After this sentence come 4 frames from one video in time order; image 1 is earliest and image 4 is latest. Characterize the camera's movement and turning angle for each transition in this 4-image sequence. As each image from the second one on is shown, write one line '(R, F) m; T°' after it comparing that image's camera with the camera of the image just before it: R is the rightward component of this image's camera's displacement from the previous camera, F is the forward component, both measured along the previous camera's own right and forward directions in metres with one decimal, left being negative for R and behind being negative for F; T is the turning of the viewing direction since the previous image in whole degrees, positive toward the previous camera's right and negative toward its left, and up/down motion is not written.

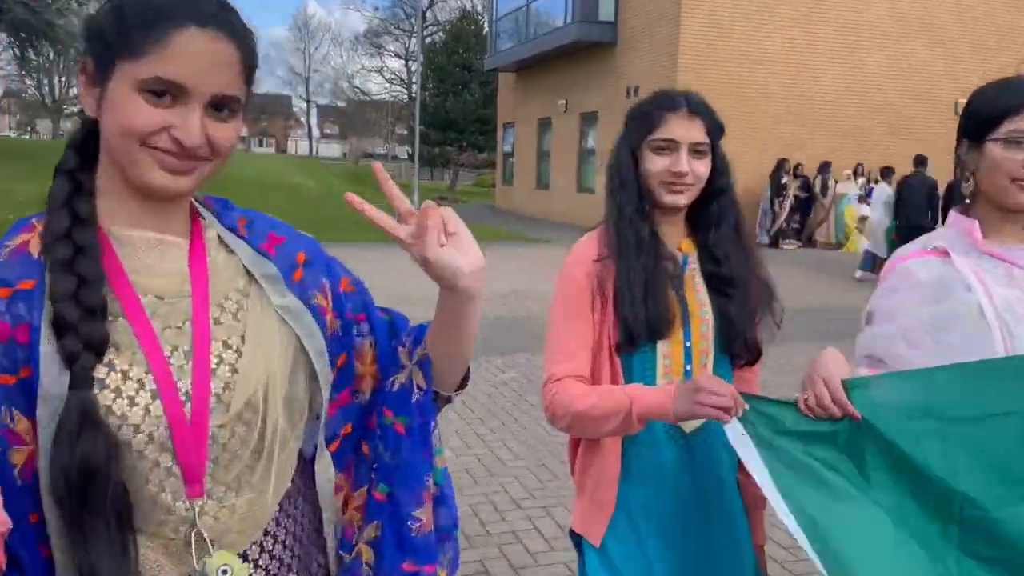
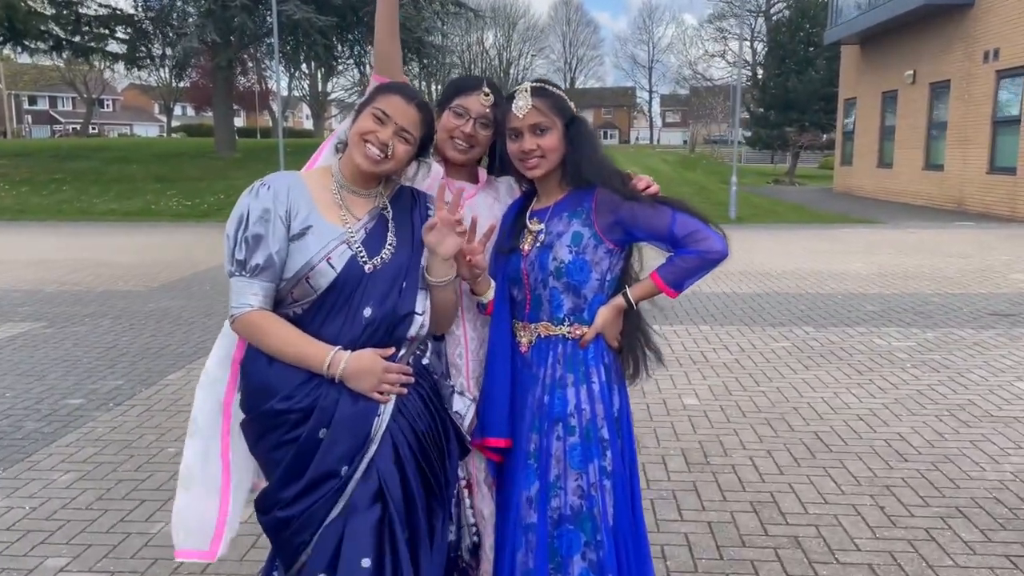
(+0.4, -1.1) m; -6°
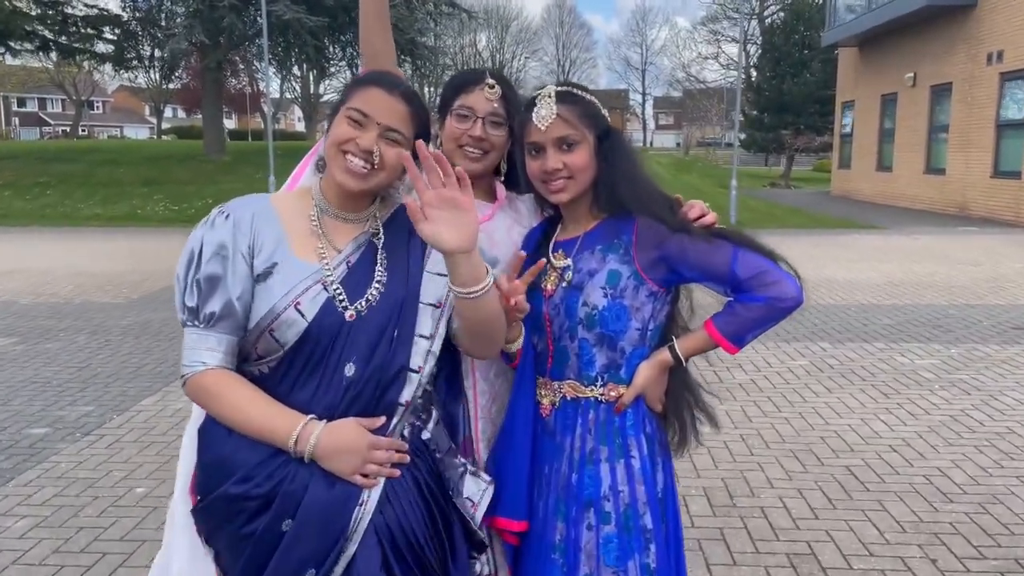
(-0.1, +0.4) m; +1°
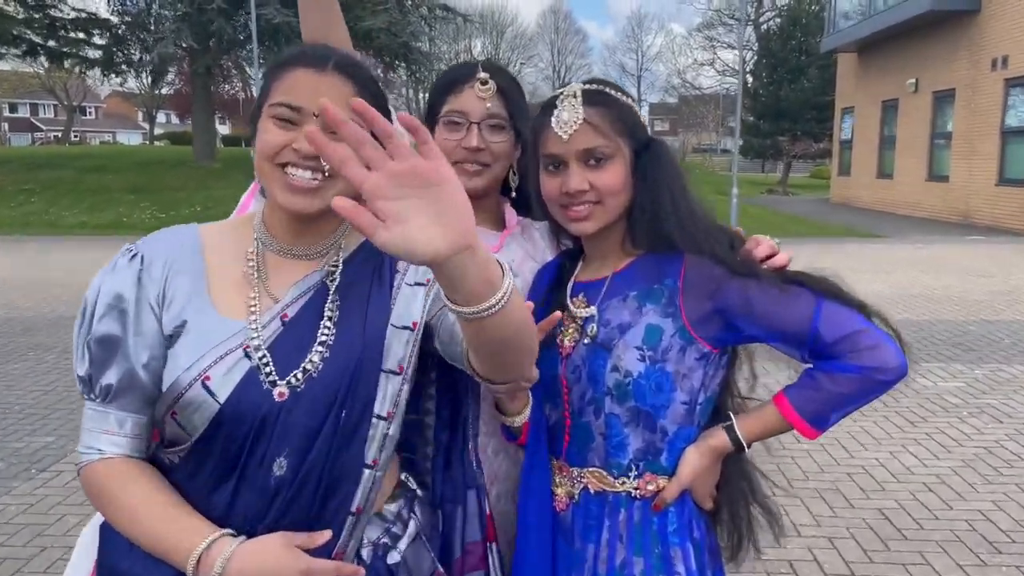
(0.0, +0.4) m; 0°
